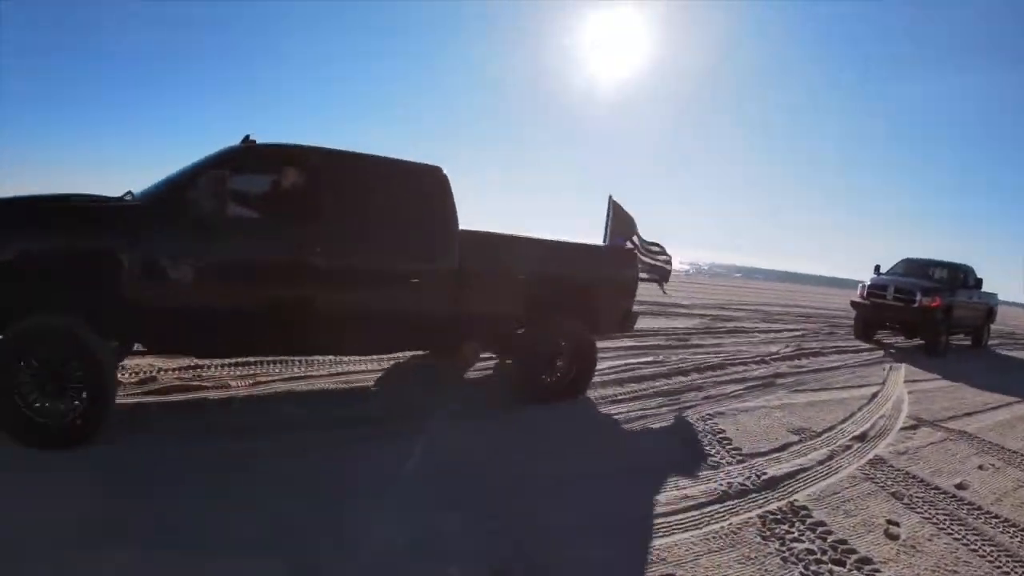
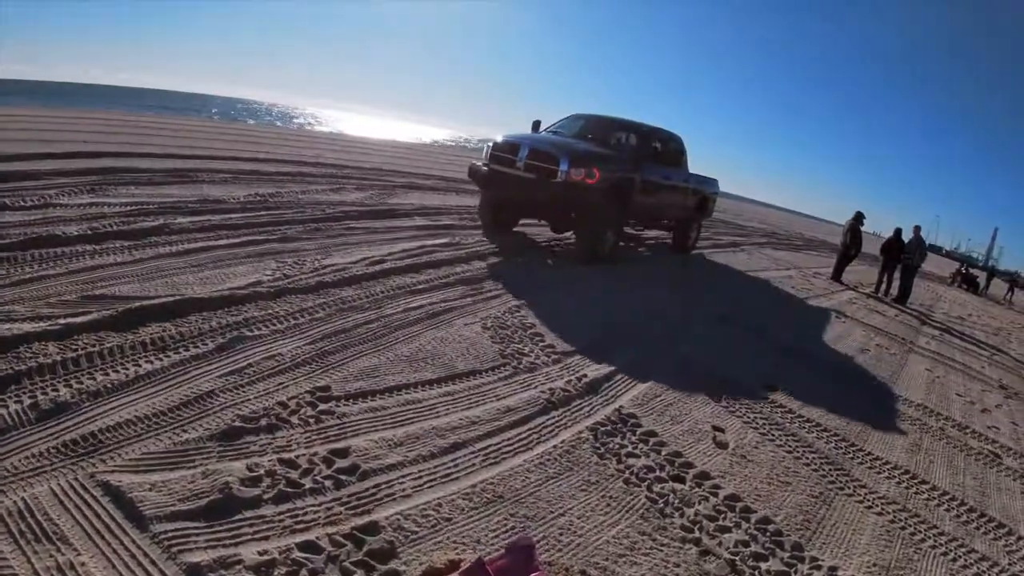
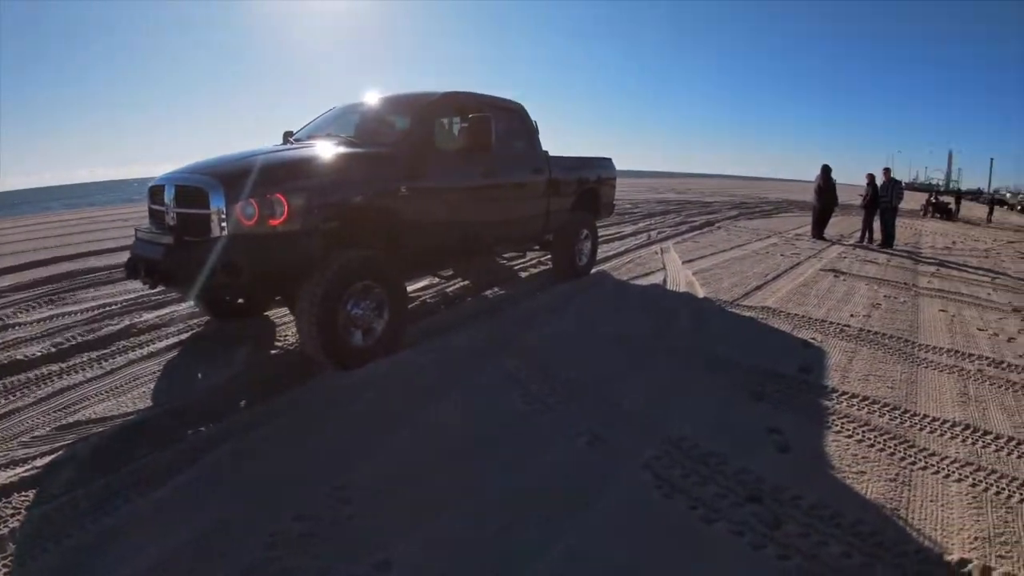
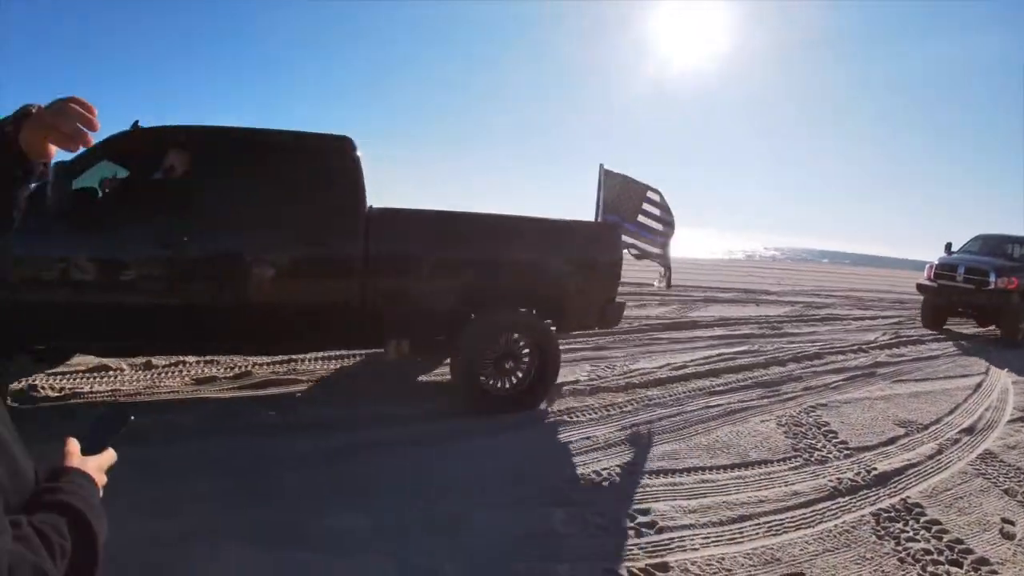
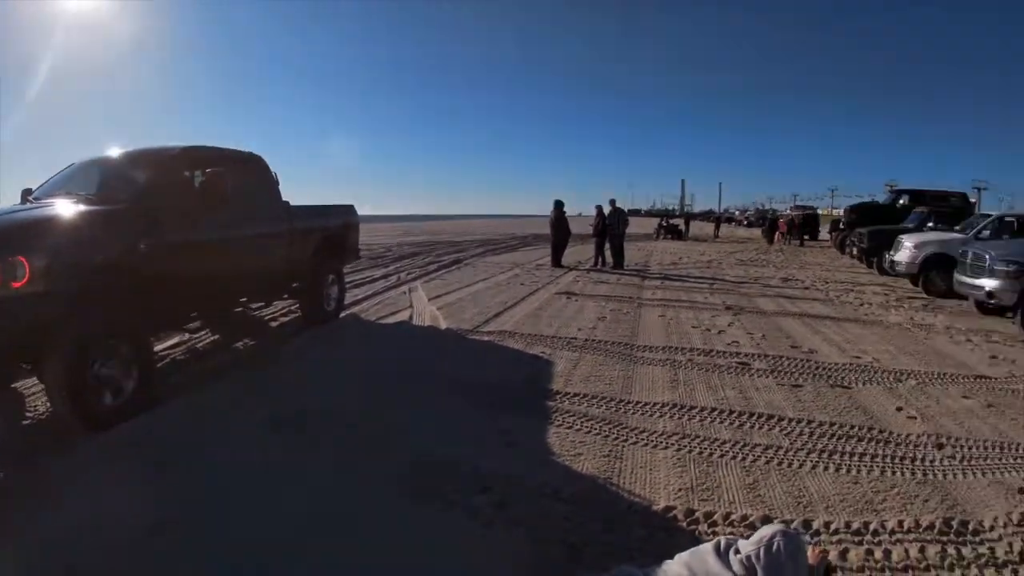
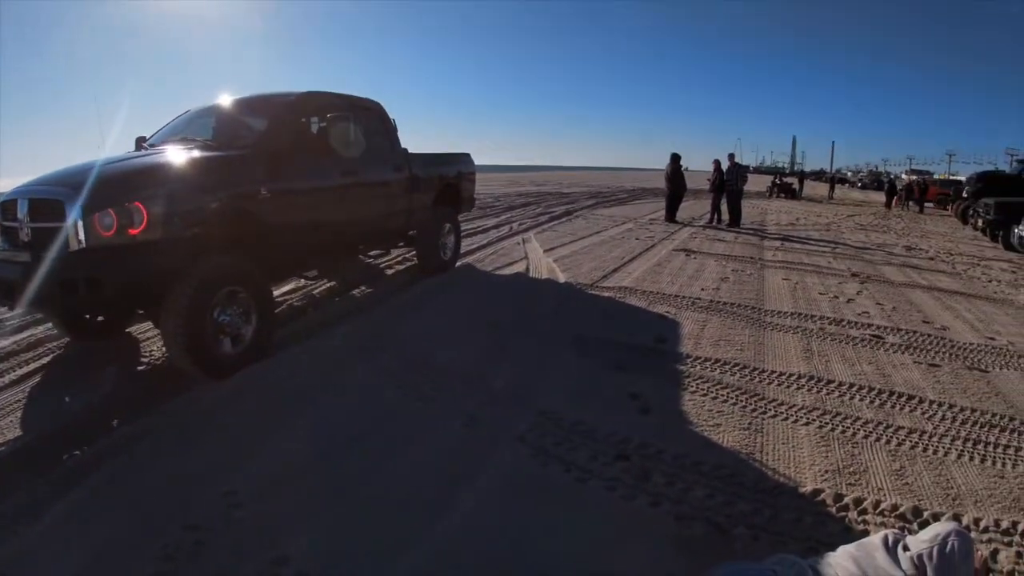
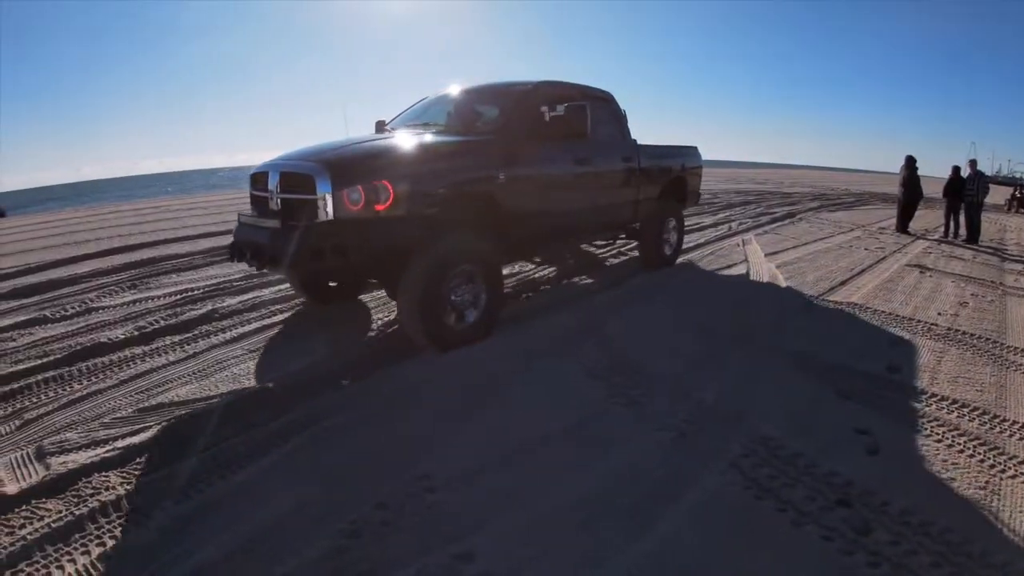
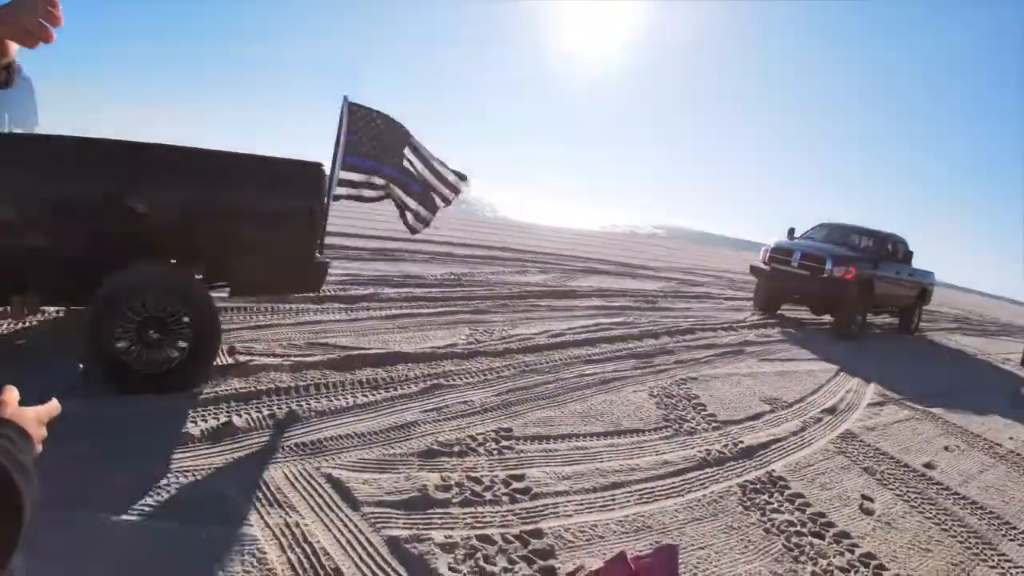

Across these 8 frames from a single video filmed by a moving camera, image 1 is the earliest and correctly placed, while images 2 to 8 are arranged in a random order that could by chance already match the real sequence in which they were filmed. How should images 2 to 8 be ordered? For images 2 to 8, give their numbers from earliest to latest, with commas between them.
4, 8, 2, 7, 3, 6, 5
